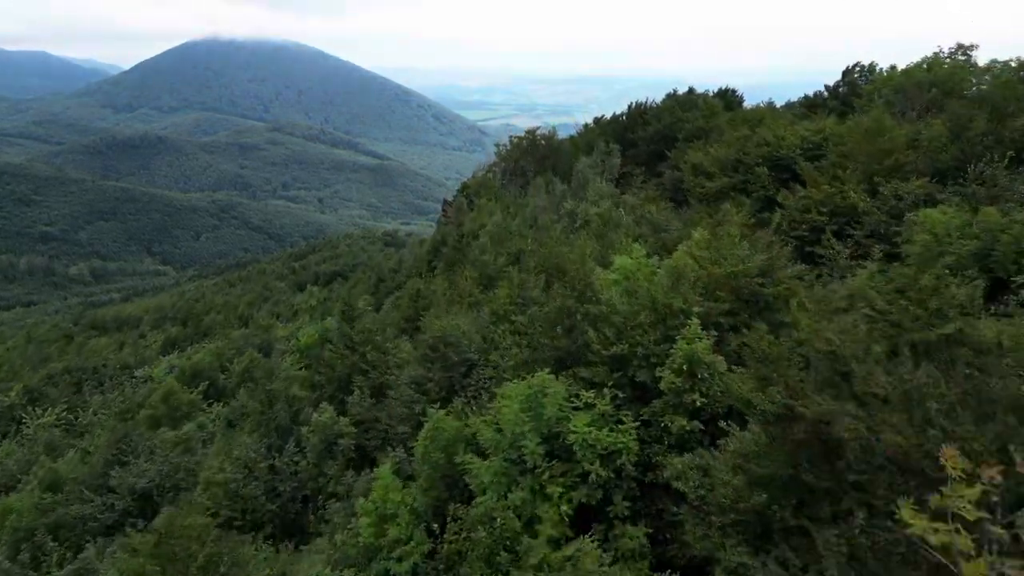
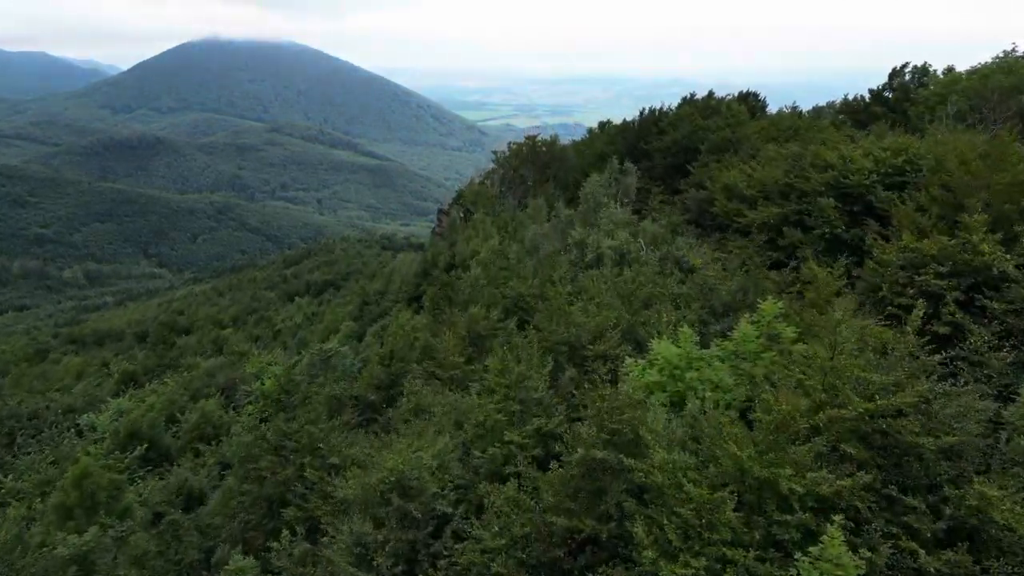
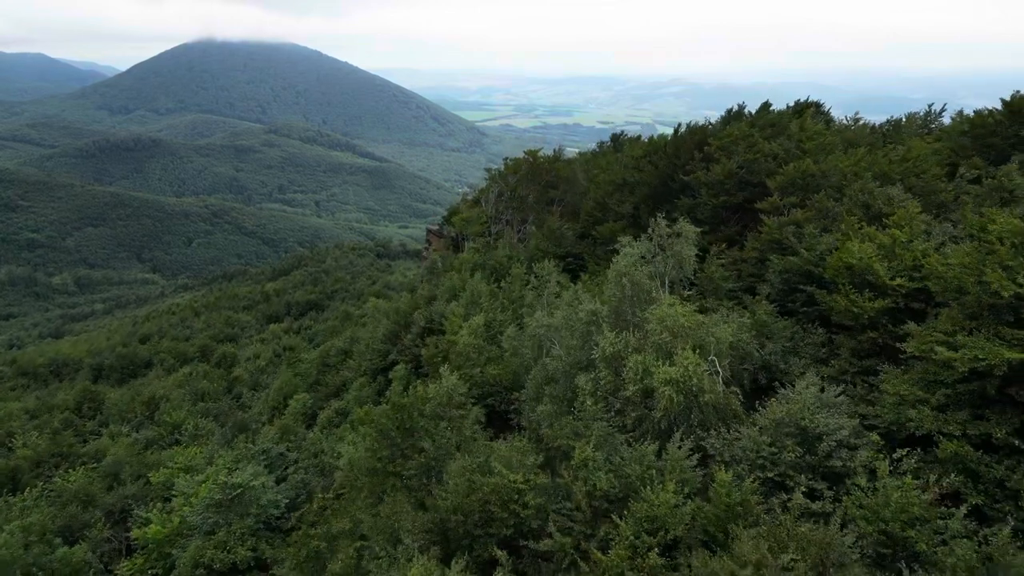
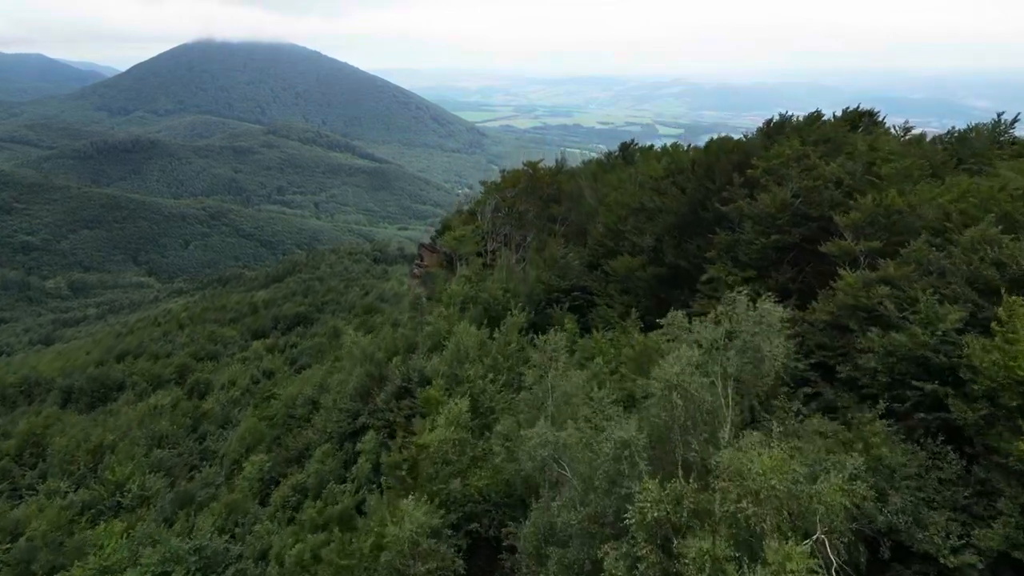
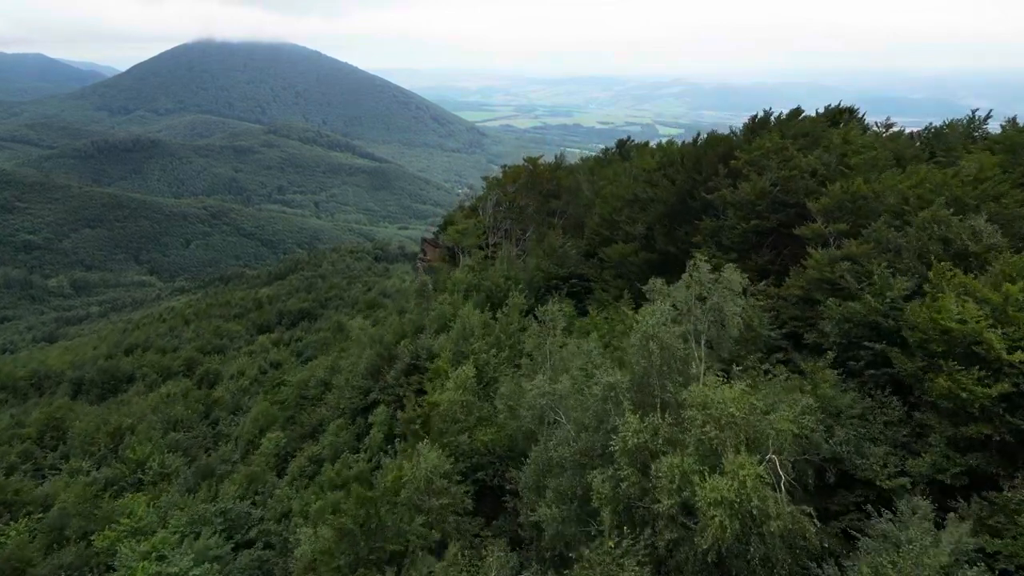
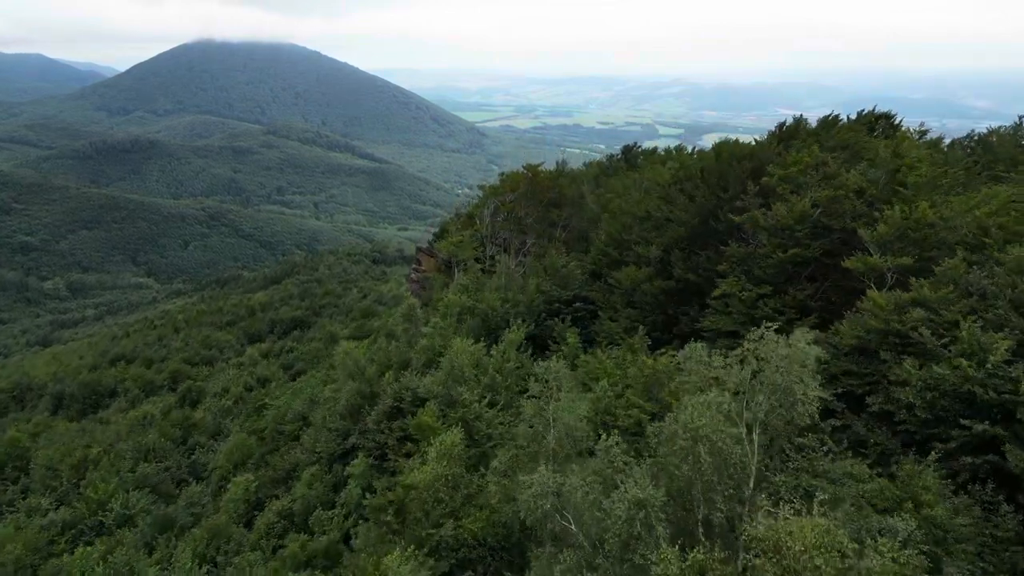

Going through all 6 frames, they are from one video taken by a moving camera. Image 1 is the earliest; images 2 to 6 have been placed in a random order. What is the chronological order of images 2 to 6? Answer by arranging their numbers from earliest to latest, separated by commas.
2, 3, 5, 4, 6
